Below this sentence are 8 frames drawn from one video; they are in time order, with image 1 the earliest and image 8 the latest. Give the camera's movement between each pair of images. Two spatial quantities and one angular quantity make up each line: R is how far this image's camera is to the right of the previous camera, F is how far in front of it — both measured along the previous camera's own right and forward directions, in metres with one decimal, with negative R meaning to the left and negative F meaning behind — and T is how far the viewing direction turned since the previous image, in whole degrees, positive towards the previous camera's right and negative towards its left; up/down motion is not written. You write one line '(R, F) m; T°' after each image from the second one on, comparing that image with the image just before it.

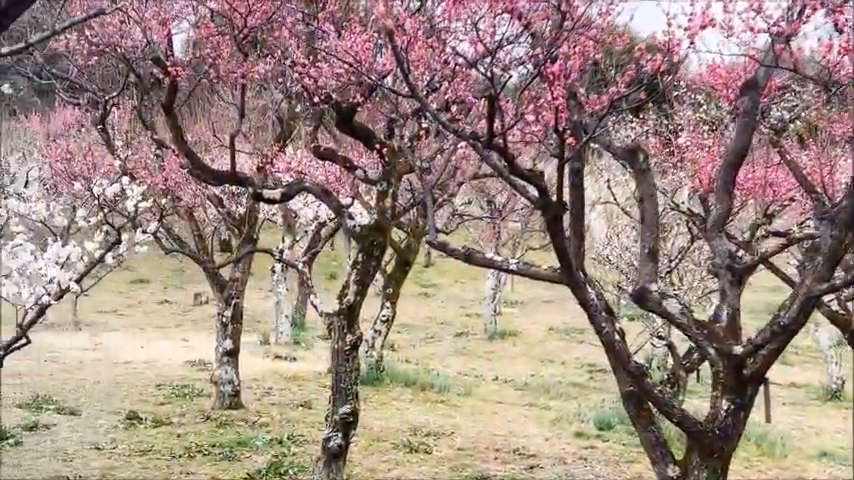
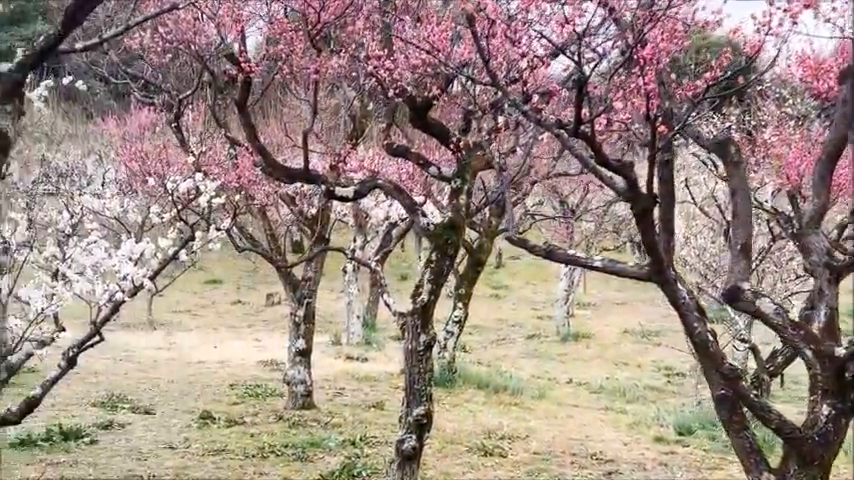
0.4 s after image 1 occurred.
(-0.1, +0.2) m; -4°
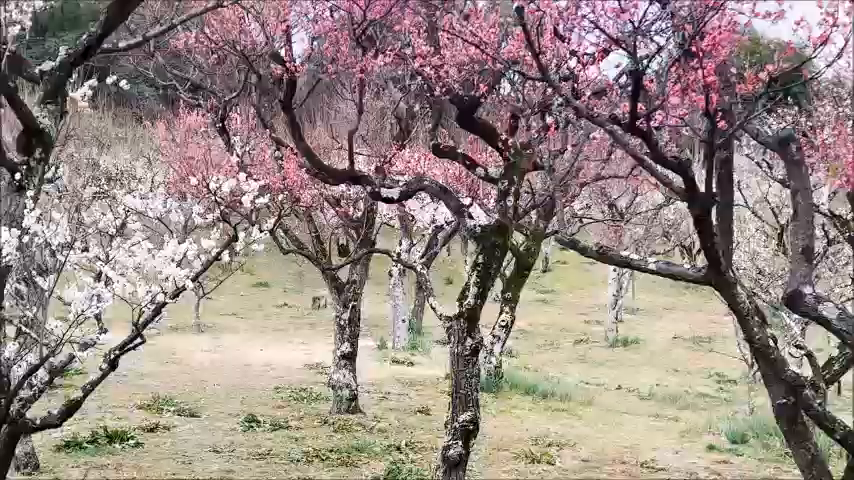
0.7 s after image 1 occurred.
(0.0, +0.2) m; -3°
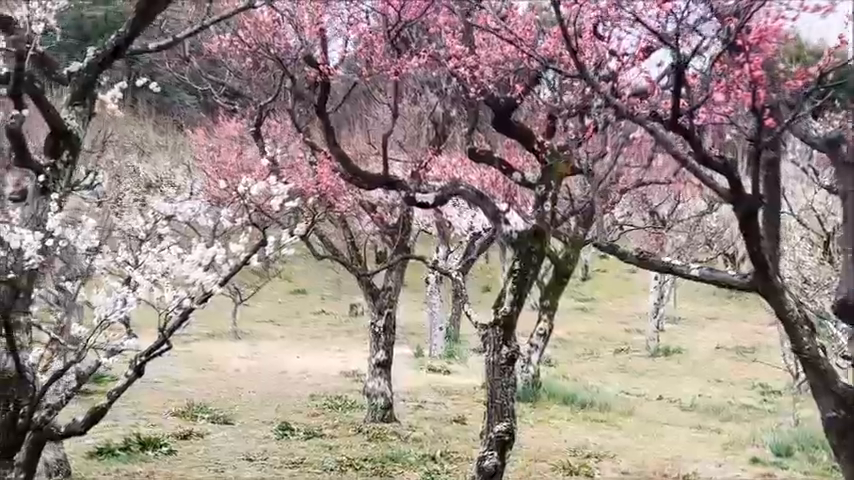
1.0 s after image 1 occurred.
(0.0, +0.2) m; -2°
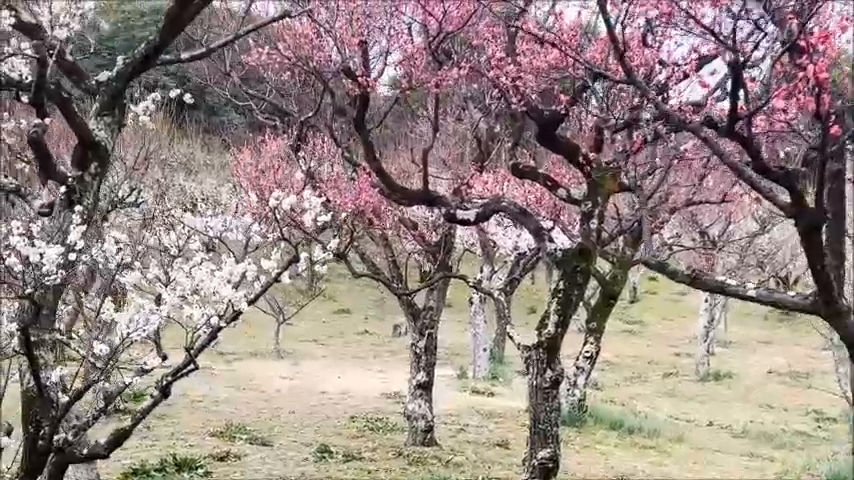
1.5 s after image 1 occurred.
(0.0, +0.3) m; -3°
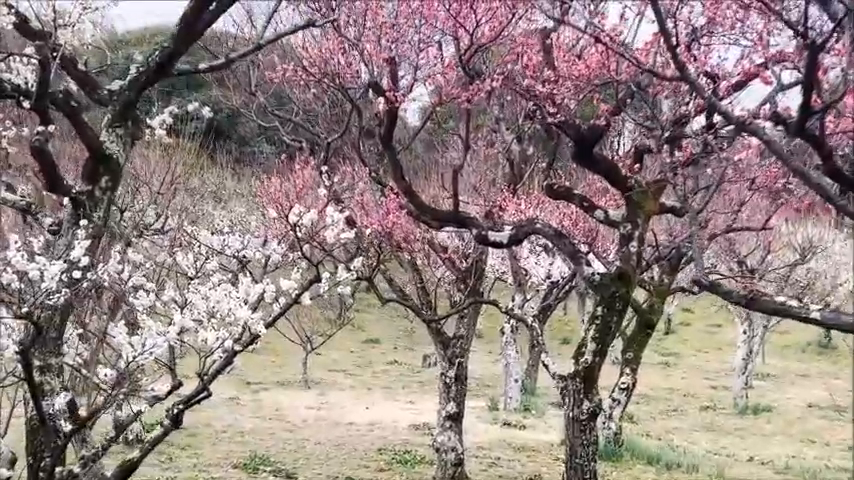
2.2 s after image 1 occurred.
(0.0, +0.4) m; -2°
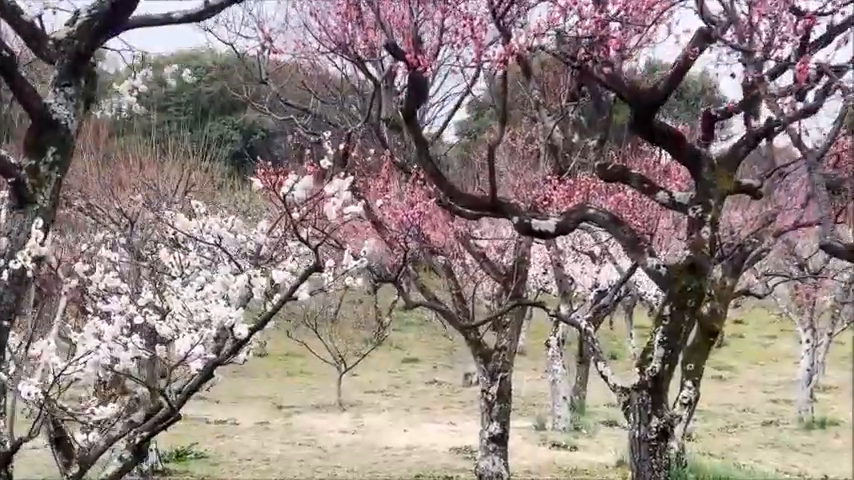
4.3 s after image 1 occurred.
(0.0, +1.3) m; -2°
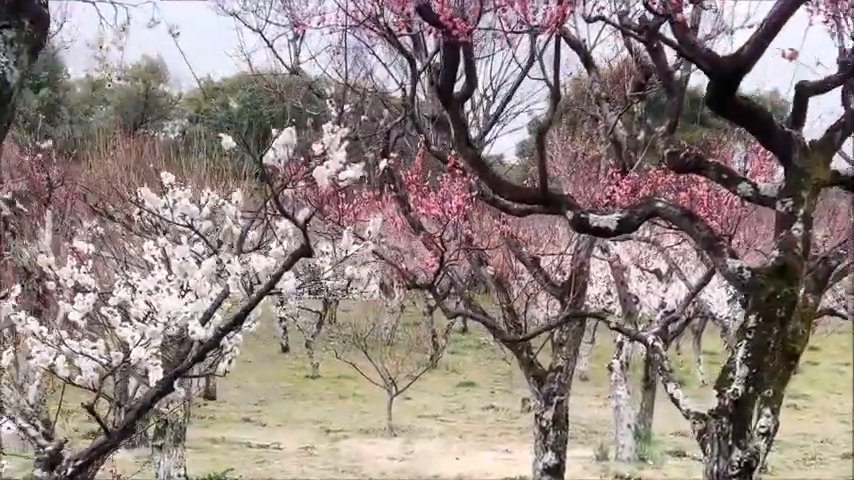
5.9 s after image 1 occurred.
(+0.1, +1.1) m; -3°
